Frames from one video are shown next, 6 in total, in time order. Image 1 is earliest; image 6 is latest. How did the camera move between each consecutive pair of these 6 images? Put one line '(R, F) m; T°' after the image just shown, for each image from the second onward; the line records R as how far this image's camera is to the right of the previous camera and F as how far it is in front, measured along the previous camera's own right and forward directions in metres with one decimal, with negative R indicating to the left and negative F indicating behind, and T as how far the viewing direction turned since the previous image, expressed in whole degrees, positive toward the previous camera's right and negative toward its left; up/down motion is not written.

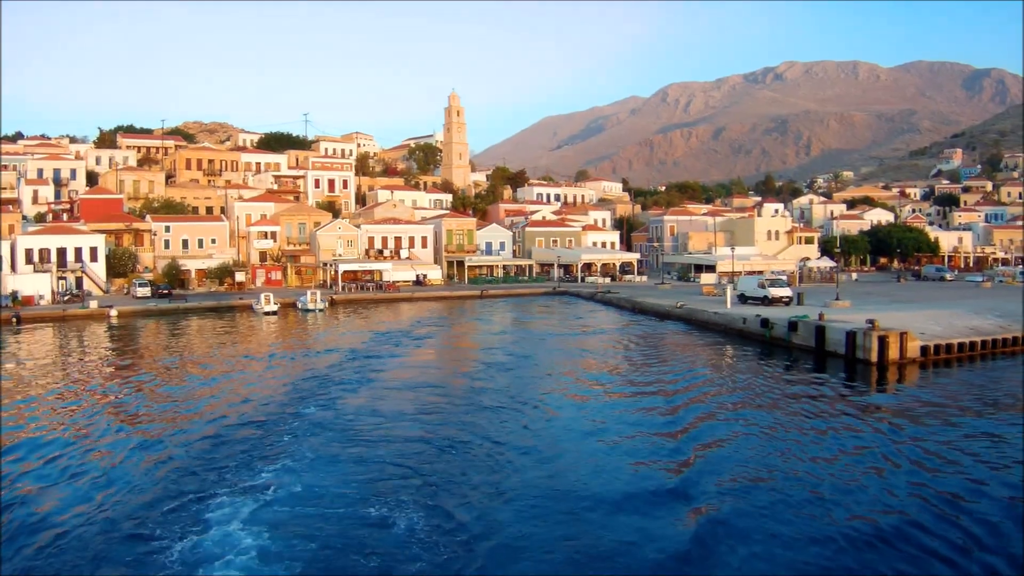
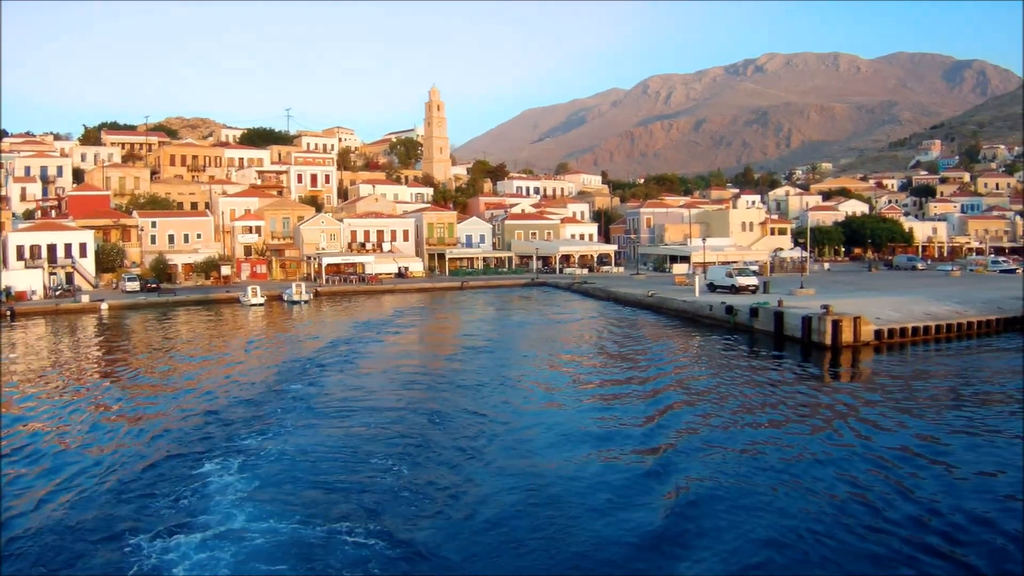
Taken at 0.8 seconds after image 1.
(+0.1, -0.4) m; +1°
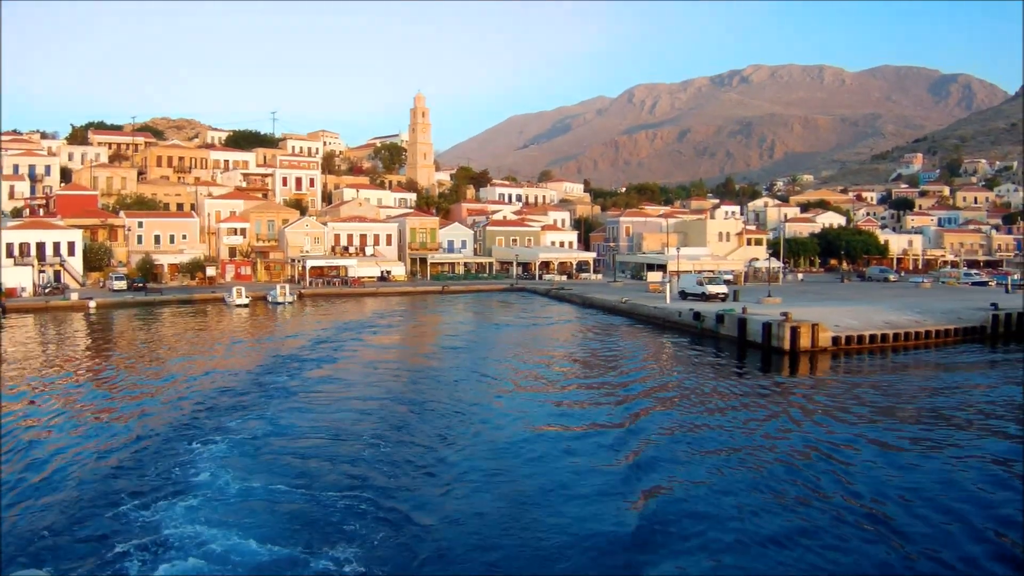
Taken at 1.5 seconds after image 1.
(0.0, -0.3) m; +1°
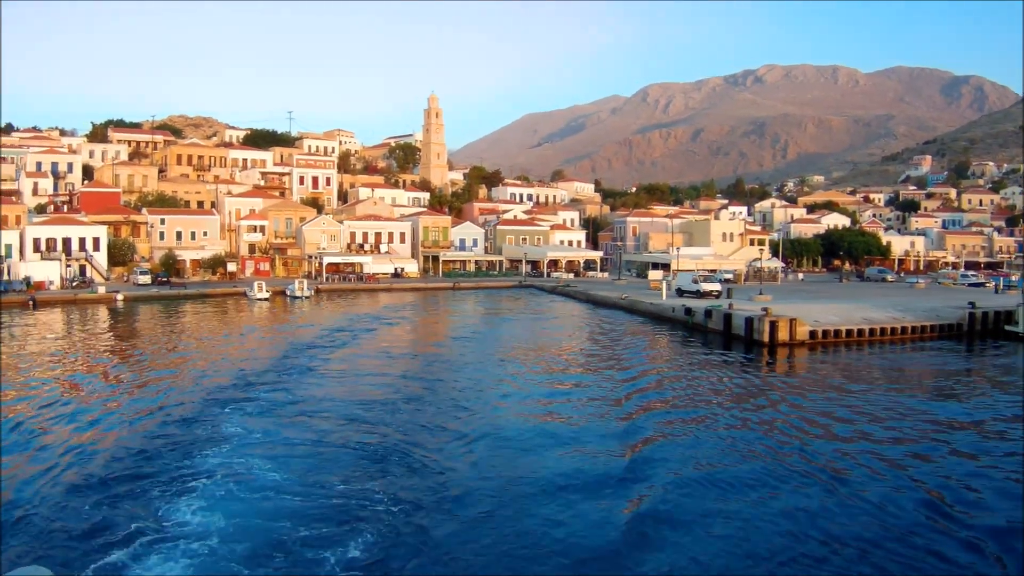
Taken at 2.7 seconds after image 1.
(+0.1, -0.6) m; -1°
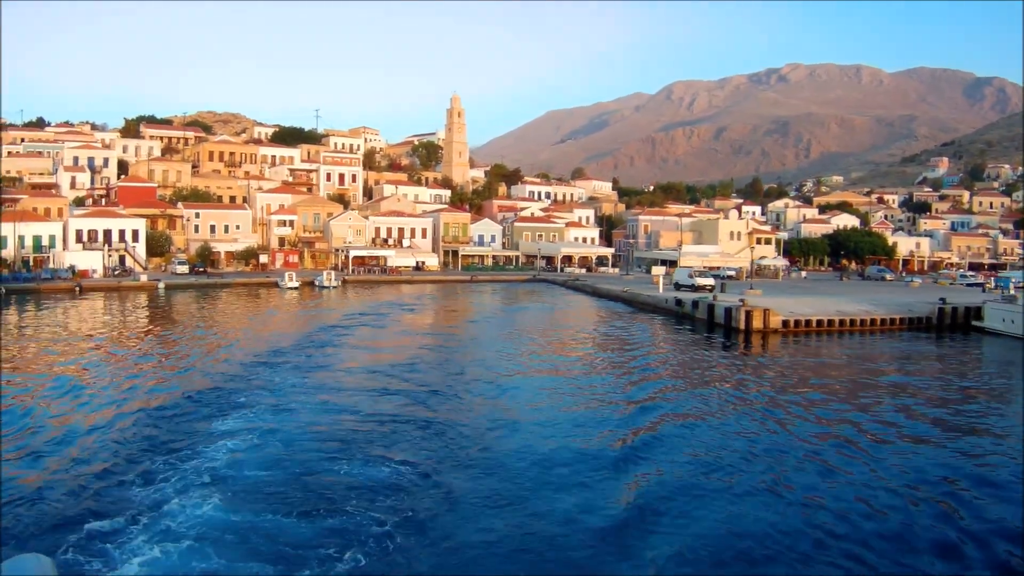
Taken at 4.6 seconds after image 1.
(+0.1, -0.9) m; -2°
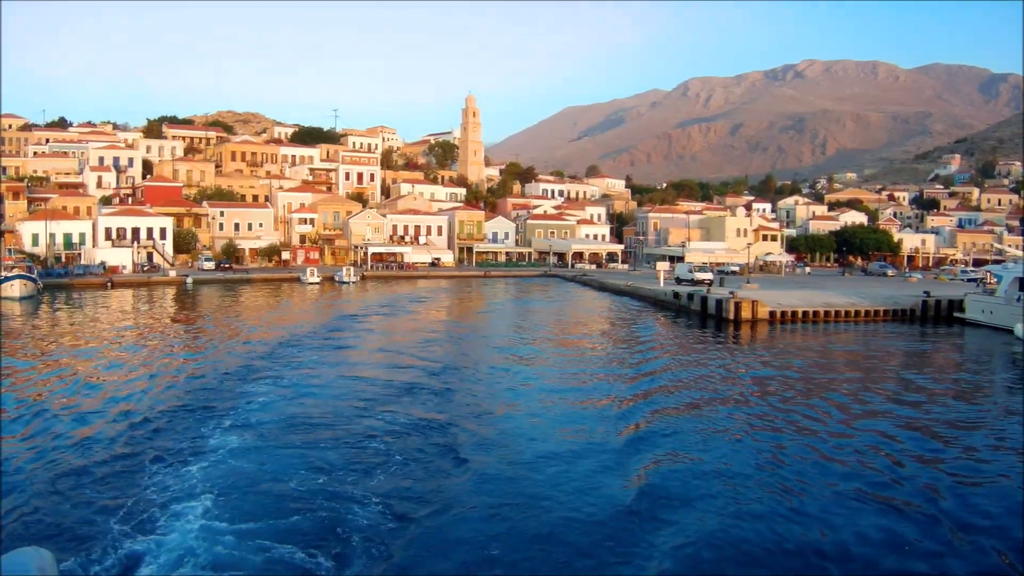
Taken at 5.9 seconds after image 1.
(+0.1, -0.7) m; -1°
